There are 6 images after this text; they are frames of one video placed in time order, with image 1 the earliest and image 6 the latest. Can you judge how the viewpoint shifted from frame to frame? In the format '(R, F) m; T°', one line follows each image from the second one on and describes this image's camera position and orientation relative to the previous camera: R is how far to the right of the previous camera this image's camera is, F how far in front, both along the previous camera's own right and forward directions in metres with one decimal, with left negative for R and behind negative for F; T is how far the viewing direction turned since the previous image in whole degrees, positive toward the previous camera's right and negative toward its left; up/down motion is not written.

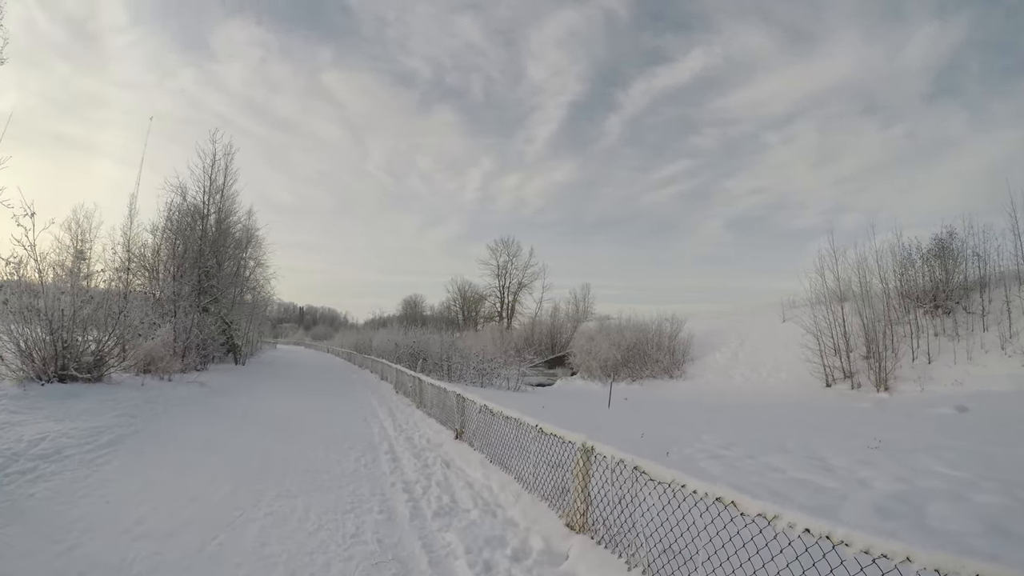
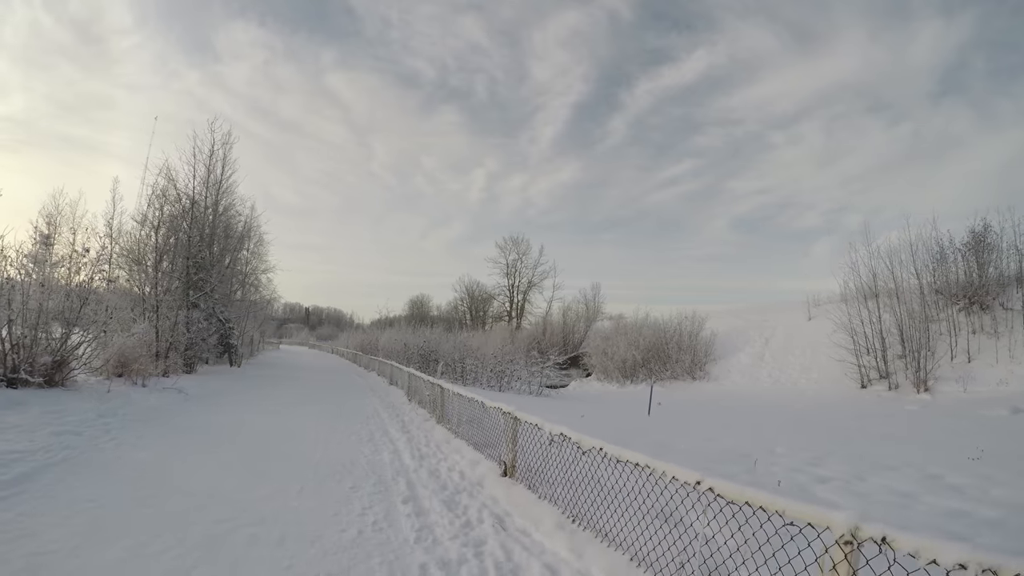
(-0.5, +1.5) m; 0°
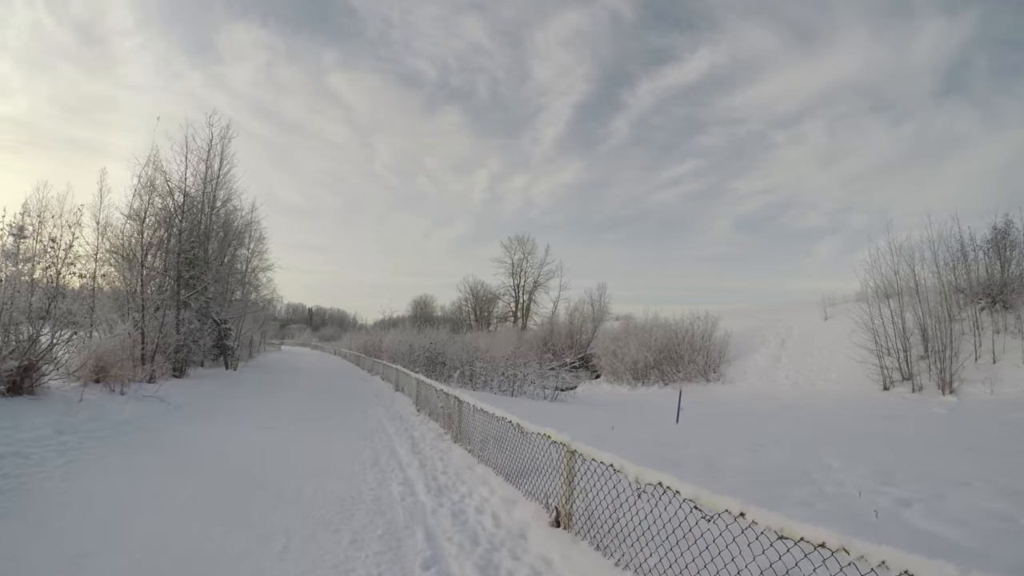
(-0.3, +0.9) m; 0°
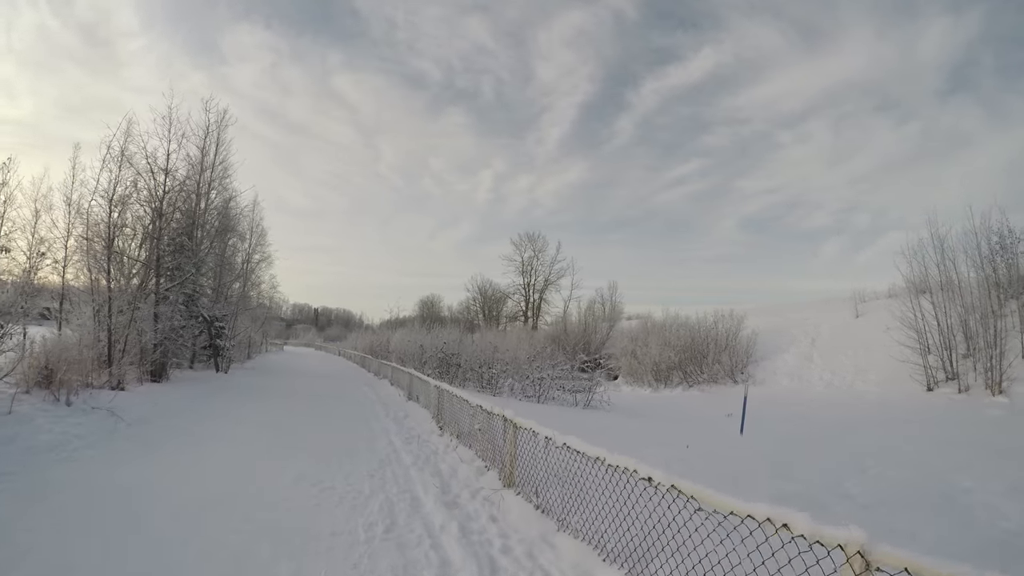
(-0.6, +1.5) m; 0°
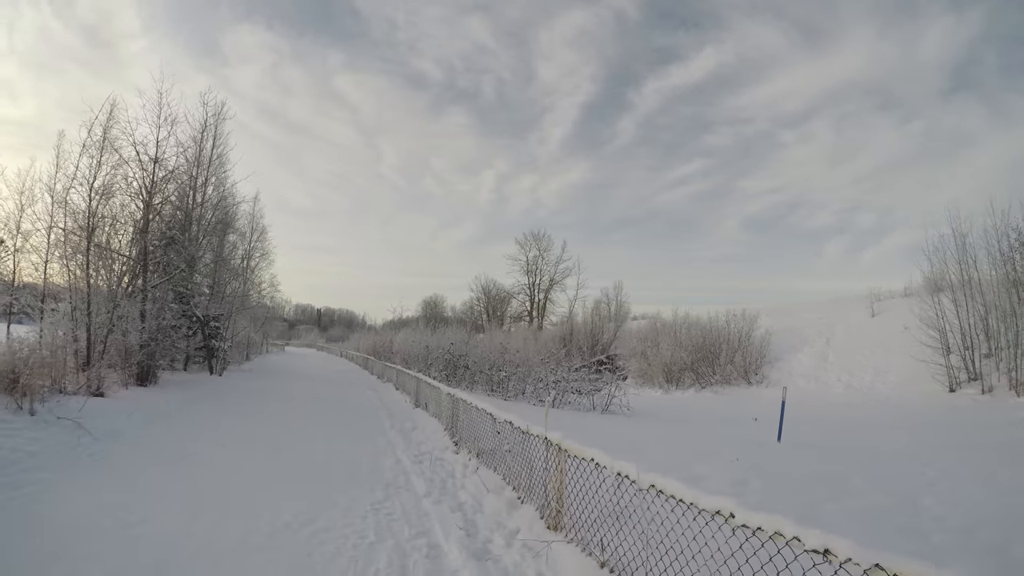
(-0.3, +0.7) m; 0°
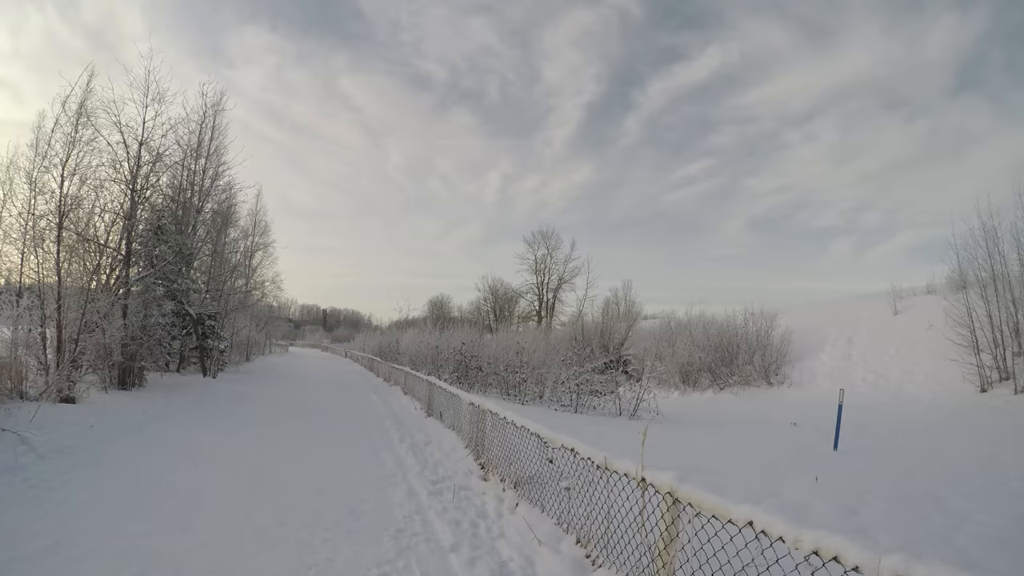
(-0.3, +0.8) m; -1°
